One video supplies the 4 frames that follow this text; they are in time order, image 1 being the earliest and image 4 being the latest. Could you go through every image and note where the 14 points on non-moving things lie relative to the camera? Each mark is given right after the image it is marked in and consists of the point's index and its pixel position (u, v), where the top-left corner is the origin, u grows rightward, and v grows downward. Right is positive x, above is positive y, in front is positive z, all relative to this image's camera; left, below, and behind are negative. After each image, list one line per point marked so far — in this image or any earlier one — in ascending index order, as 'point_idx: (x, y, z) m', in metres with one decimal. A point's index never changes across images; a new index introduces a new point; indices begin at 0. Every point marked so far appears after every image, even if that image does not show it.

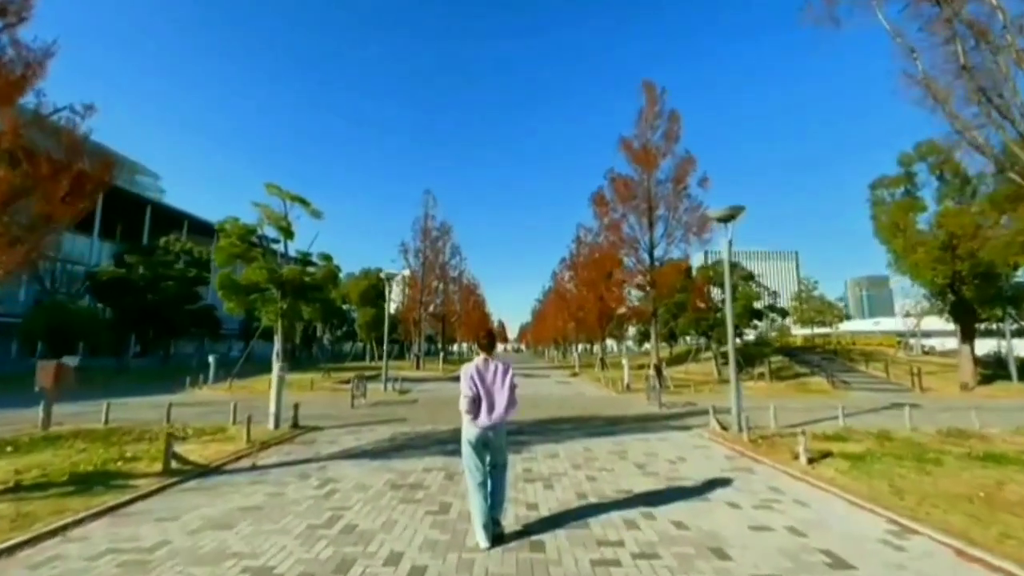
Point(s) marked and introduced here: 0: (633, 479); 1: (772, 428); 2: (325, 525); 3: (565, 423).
0: (+1.7, -2.6, +10.5) m
1: (+5.3, -2.9, +15.6) m
2: (-1.9, -2.4, +7.6) m
3: (+1.2, -3.2, +18.1) m
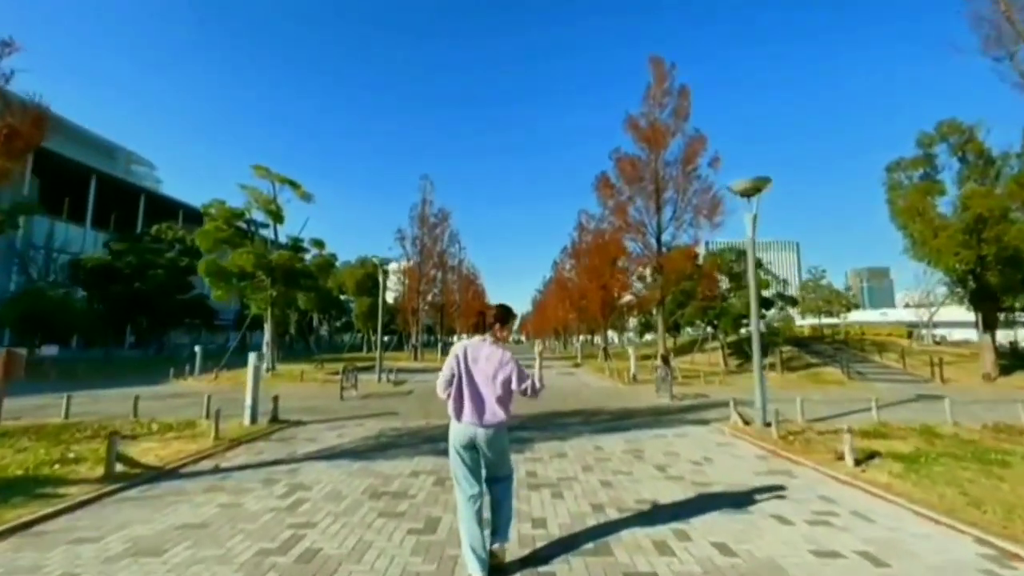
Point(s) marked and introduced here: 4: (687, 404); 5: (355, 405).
0: (+1.7, -2.3, +8.9) m
1: (+5.4, -2.5, +14.1) m
2: (-1.8, -2.1, +6.1) m
3: (+1.3, -2.8, +16.6) m
4: (+4.4, -2.9, +19.1) m
5: (-4.0, -3.0, +19.5) m
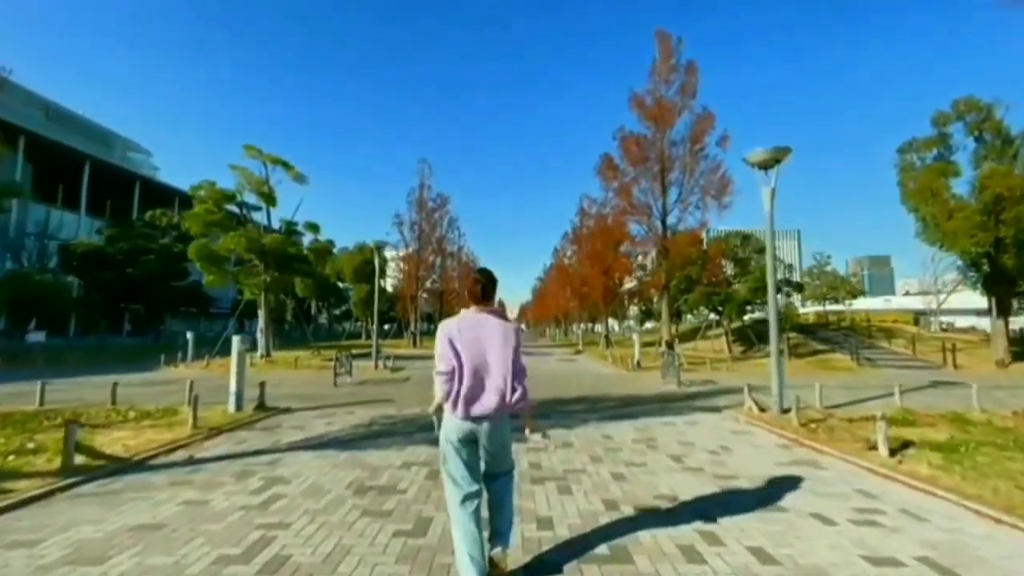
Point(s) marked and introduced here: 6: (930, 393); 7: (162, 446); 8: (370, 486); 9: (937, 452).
0: (+1.7, -2.0, +8.1) m
1: (+5.4, -2.1, +13.2) m
2: (-1.8, -1.8, +5.2) m
3: (+1.3, -2.4, +15.7) m
4: (+4.4, -2.5, +18.2) m
5: (-4.0, -2.5, +18.6) m
6: (+9.5, -2.4, +17.4) m
7: (-4.5, -2.0, +9.8) m
8: (-1.4, -1.9, +7.5) m
9: (+5.2, -2.0, +9.3) m
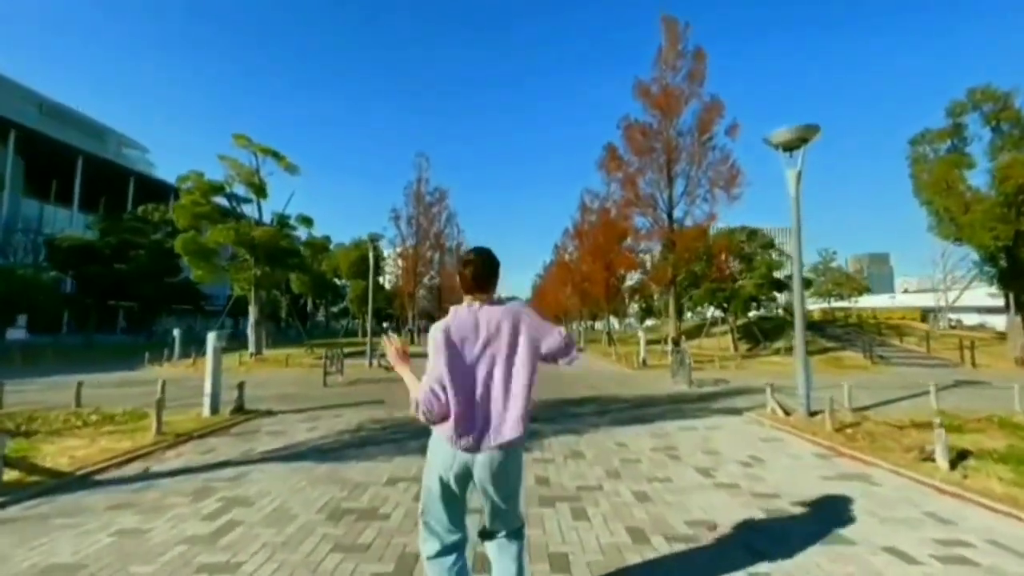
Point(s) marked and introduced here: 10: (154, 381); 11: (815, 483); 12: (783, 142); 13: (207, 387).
0: (+1.7, -1.9, +6.9) m
1: (+5.4, -2.0, +12.1) m
2: (-1.8, -1.7, +4.0) m
3: (+1.3, -2.3, +14.5) m
4: (+4.4, -2.3, +17.0) m
5: (-4.0, -2.4, +17.4) m
6: (+9.5, -2.2, +16.2) m
7: (-4.5, -1.9, +8.6) m
8: (-1.4, -1.8, +6.3) m
9: (+5.2, -1.9, +8.1) m
10: (-8.2, -2.1, +17.5) m
11: (+3.0, -1.9, +7.5) m
12: (+4.4, +2.4, +12.5) m
13: (-5.1, -1.7, +12.8) m
